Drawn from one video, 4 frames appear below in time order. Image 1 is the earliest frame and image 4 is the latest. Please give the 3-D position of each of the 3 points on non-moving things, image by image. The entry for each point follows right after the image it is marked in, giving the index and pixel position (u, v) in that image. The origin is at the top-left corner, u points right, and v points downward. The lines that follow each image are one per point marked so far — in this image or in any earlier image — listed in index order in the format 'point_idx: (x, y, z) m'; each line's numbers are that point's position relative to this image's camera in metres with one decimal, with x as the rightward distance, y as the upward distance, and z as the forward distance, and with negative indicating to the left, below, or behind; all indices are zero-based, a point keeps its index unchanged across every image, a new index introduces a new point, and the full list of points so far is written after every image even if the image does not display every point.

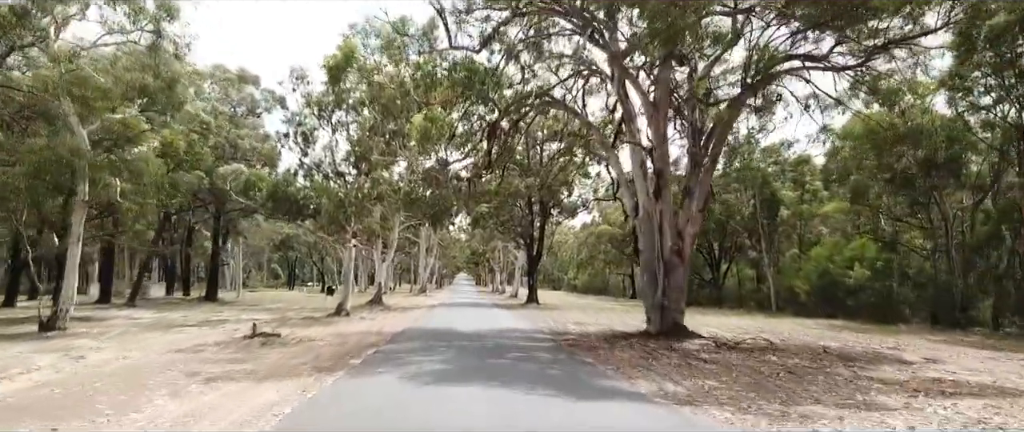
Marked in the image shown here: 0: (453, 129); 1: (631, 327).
0: (-1.3, +2.0, +17.7) m
1: (+2.8, -2.7, +18.9) m
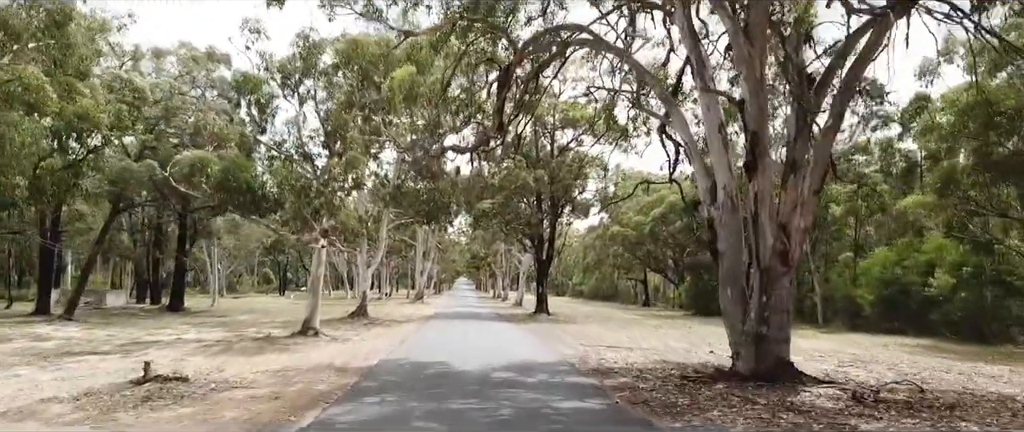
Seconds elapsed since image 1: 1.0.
0: (-1.0, +2.2, +12.8) m
1: (+3.1, -2.5, +14.0) m
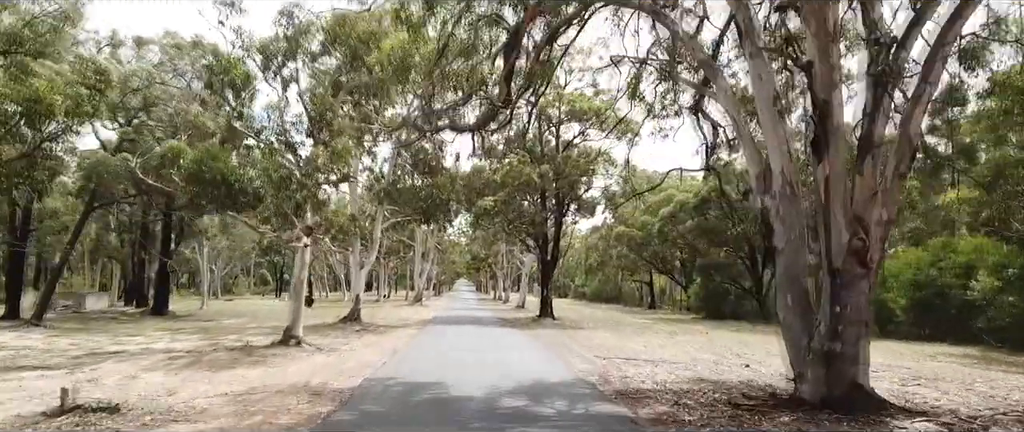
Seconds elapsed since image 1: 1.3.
0: (-0.9, +2.3, +10.9) m
1: (+3.2, -2.5, +12.1) m
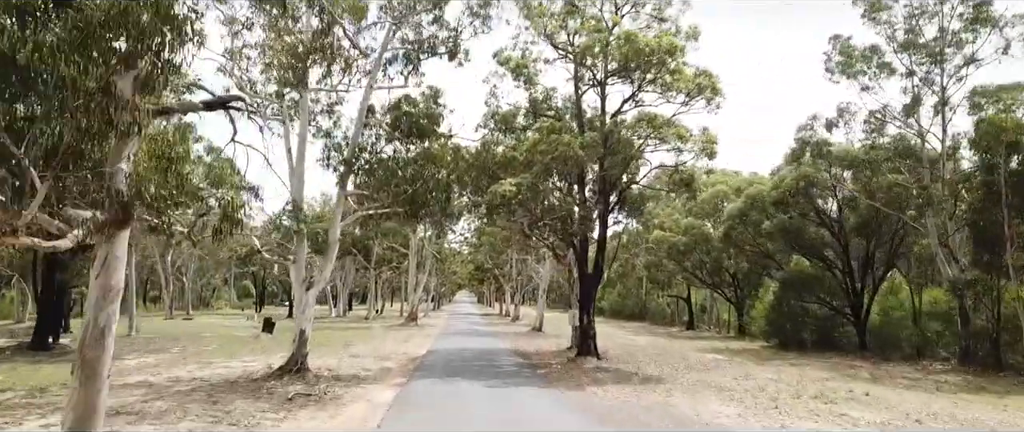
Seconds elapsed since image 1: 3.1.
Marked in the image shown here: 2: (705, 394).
0: (-0.2, +2.7, +1.2) m
1: (+4.0, -2.0, +2.4) m
2: (+3.8, -3.4, +15.2) m
